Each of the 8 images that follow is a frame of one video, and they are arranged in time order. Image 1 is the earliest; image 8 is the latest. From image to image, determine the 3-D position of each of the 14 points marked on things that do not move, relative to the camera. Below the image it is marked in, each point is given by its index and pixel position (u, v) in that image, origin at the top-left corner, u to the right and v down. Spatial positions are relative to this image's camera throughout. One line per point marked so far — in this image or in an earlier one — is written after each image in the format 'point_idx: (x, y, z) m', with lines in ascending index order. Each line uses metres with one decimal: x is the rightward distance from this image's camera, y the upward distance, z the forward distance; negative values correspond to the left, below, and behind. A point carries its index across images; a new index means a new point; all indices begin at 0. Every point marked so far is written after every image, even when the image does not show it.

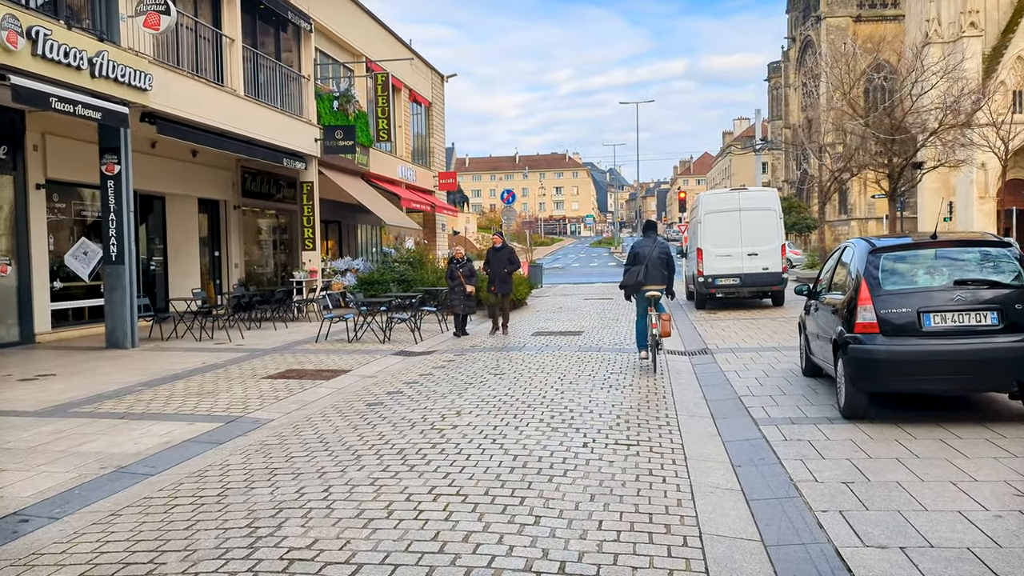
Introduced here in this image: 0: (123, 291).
0: (-5.3, 0.0, +12.1) m
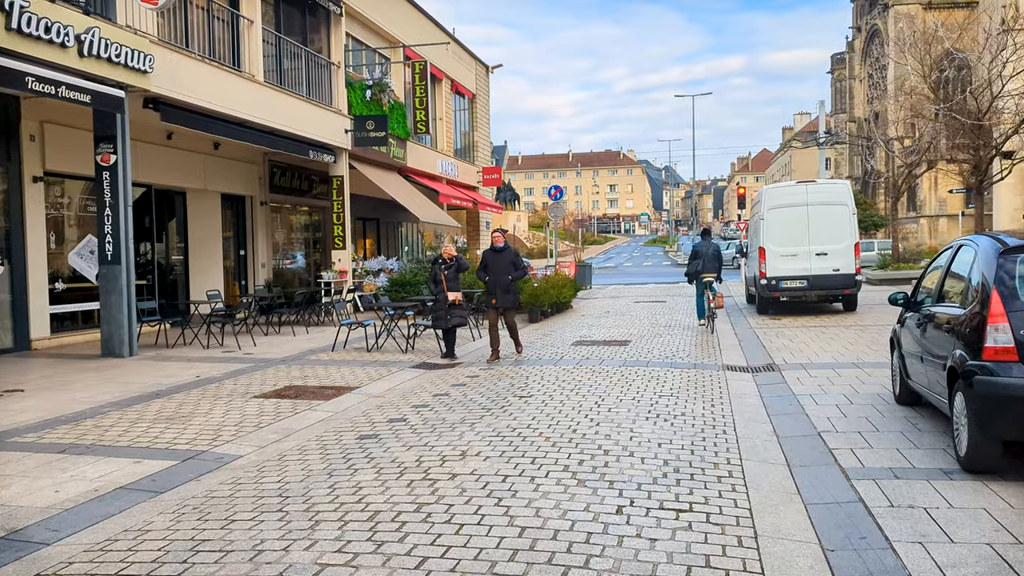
0: (-4.9, -0.1, +11.0) m
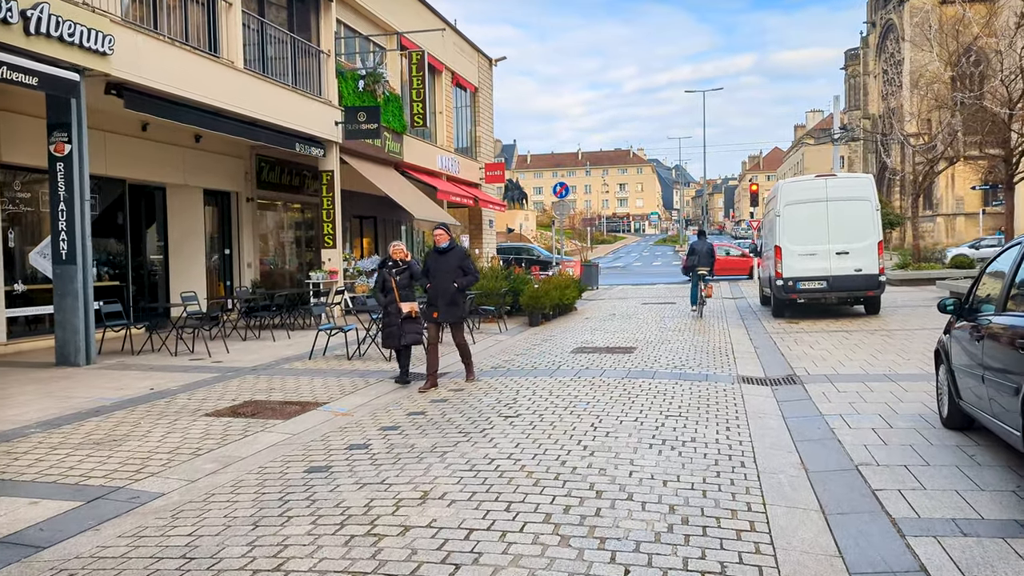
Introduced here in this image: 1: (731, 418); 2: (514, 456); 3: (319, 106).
0: (-5.0, -0.1, +10.0) m
1: (+1.7, -1.0, +6.7) m
2: (0.0, -1.0, +5.4) m
3: (-3.6, +3.3, +16.2) m
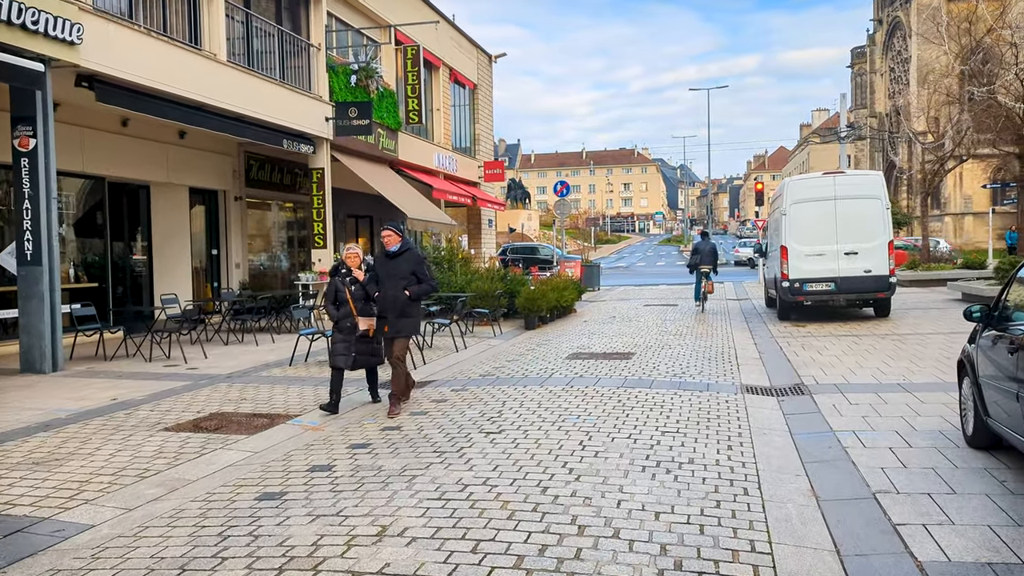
0: (-5.1, -0.1, +9.5) m
1: (+1.5, -1.0, +6.1) m
2: (-0.1, -1.1, +4.9) m
3: (-3.6, +3.3, +15.6) m
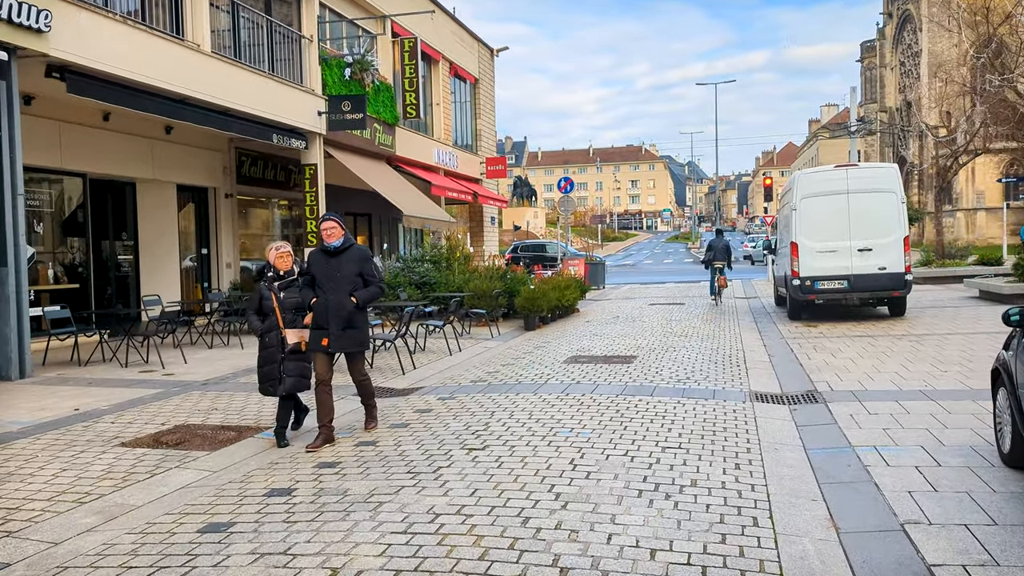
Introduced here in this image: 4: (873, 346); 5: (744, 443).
0: (-5.1, -0.1, +9.0) m
1: (+1.5, -1.0, +5.6) m
2: (-0.2, -1.1, +4.3) m
3: (-3.7, +3.3, +15.1) m
4: (+4.4, -0.7, +10.7) m
5: (+1.5, -1.0, +5.8) m
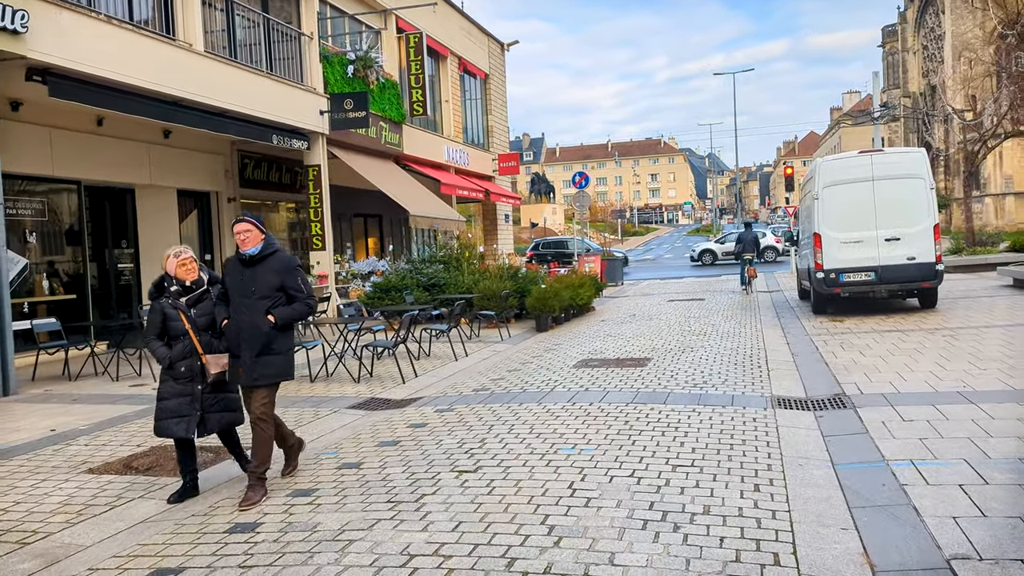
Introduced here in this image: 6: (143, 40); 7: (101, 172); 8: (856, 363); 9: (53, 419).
0: (-5.1, -0.3, +8.6) m
1: (+1.4, -1.0, +5.0) m
2: (-0.3, -1.1, +3.8) m
3: (-3.5, +3.2, +14.6) m
4: (+4.5, -0.6, +10.1) m
5: (+1.5, -1.0, +5.2) m
6: (-4.6, +3.1, +11.1) m
7: (-6.0, +1.7, +12.9) m
8: (+3.4, -0.7, +8.8) m
9: (-3.9, -1.1, +7.5) m
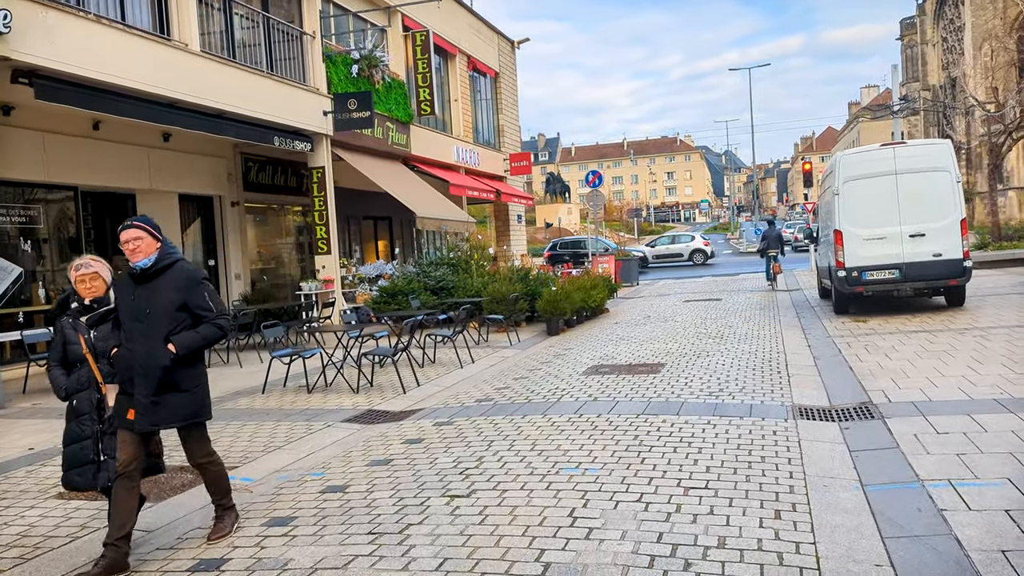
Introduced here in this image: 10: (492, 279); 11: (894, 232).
0: (-5.1, -0.4, +8.3) m
1: (+1.4, -1.0, +4.5) m
2: (-0.3, -1.2, +3.4) m
3: (-3.4, +3.1, +14.3) m
4: (+4.6, -0.6, +9.6) m
5: (+1.5, -1.0, +4.7) m
6: (-4.5, +3.0, +10.7) m
7: (-5.9, +1.6, +12.6) m
8: (+3.5, -0.7, +8.3) m
9: (-3.9, -1.2, +7.2) m
10: (-0.3, +0.1, +14.7) m
11: (+5.3, +0.8, +12.2) m
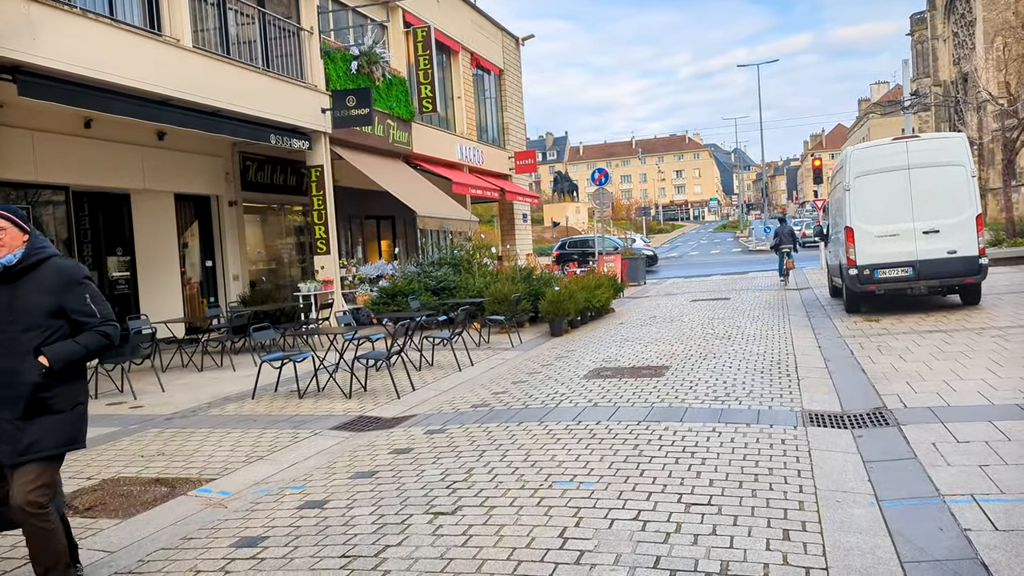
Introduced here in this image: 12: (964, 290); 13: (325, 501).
0: (-5.1, -0.4, +8.0) m
1: (+1.3, -1.0, +4.2) m
2: (-0.4, -1.2, +3.0) m
3: (-3.4, +3.1, +14.0) m
4: (+4.5, -0.6, +9.2) m
5: (+1.4, -1.0, +4.4) m
6: (-4.5, +3.0, +10.5) m
7: (-5.9, +1.6, +12.4) m
8: (+3.4, -0.7, +7.9) m
9: (-3.9, -1.2, +6.9) m
10: (-0.3, +0.1, +14.4) m
11: (+5.3, +0.8, +11.9) m
12: (+6.2, 0.0, +12.2) m
13: (-1.0, -1.2, +4.8) m
